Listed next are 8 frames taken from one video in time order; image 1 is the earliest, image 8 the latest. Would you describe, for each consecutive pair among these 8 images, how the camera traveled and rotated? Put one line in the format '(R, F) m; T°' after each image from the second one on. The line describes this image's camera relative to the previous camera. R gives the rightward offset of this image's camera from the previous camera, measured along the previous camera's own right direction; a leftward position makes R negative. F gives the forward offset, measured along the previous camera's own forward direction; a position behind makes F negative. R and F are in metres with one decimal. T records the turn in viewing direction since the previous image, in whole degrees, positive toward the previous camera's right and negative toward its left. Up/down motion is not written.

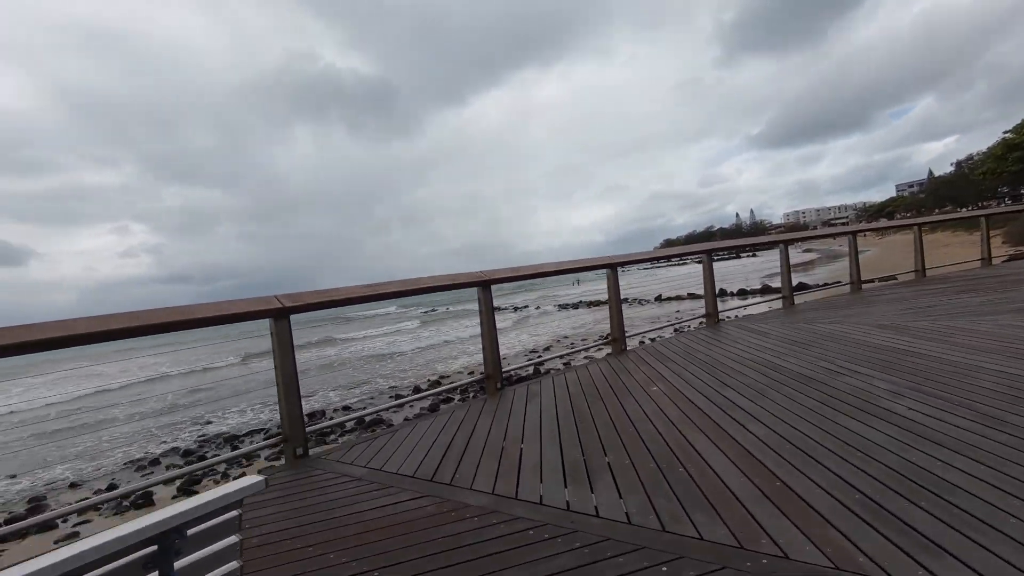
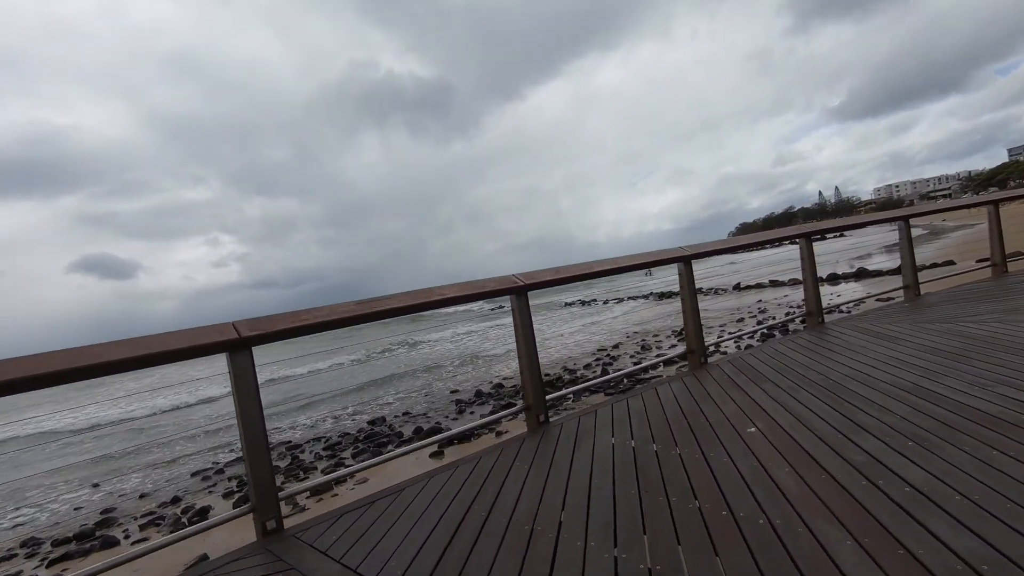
(+0.1, +0.6) m; -7°
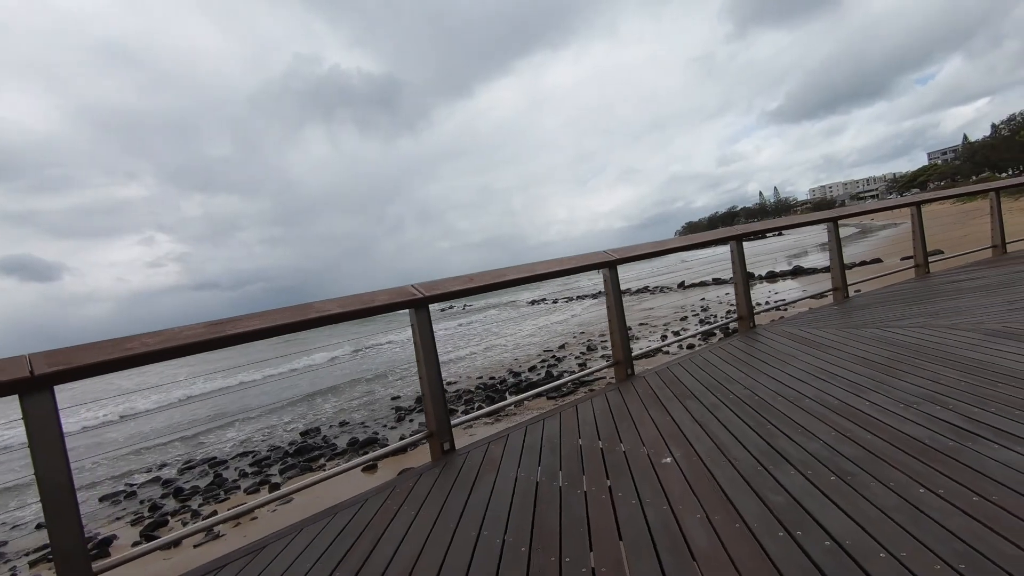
(+0.2, +0.2) m; +5°
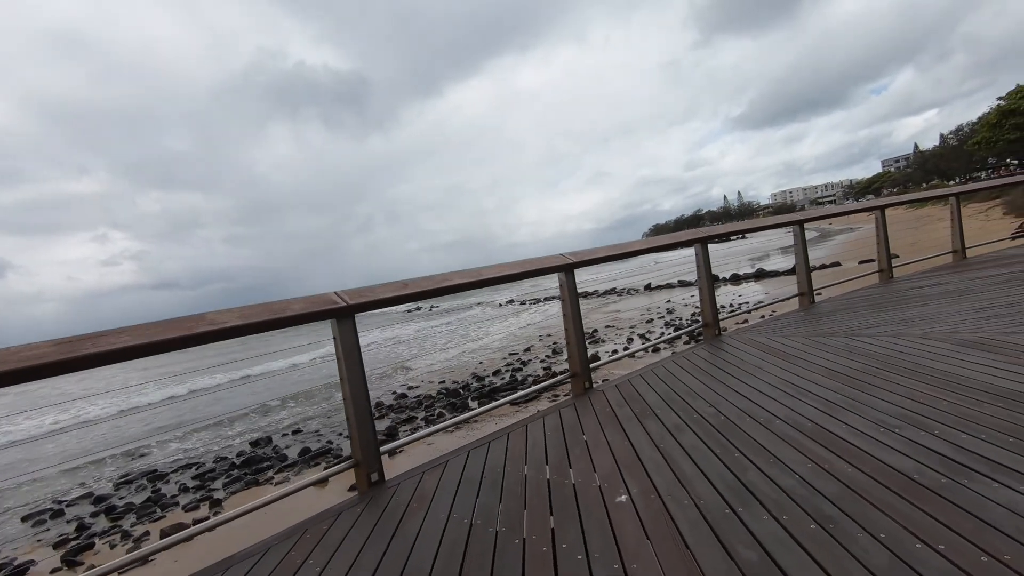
(+0.1, +0.3) m; +3°
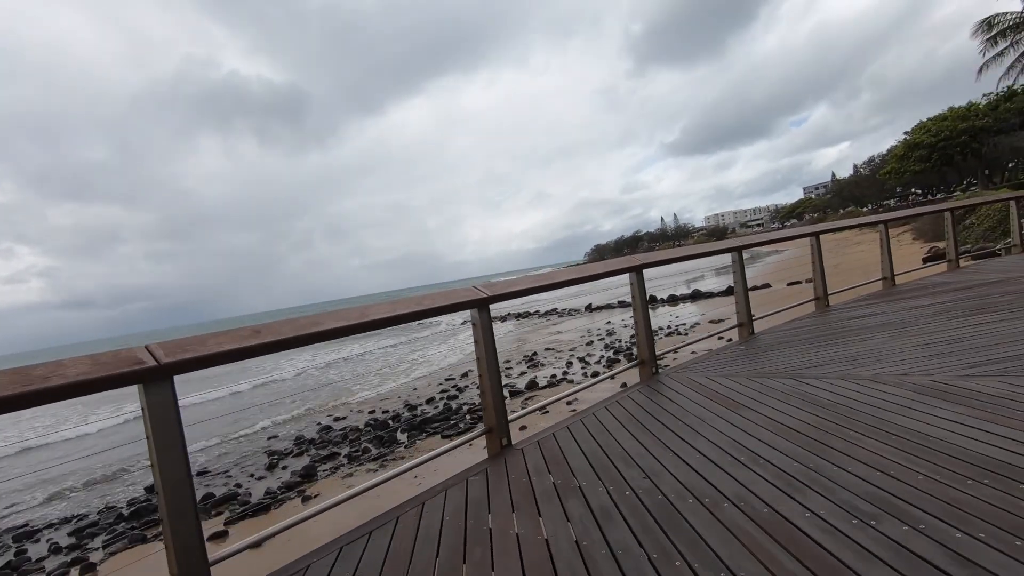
(+0.2, +0.4) m; +6°
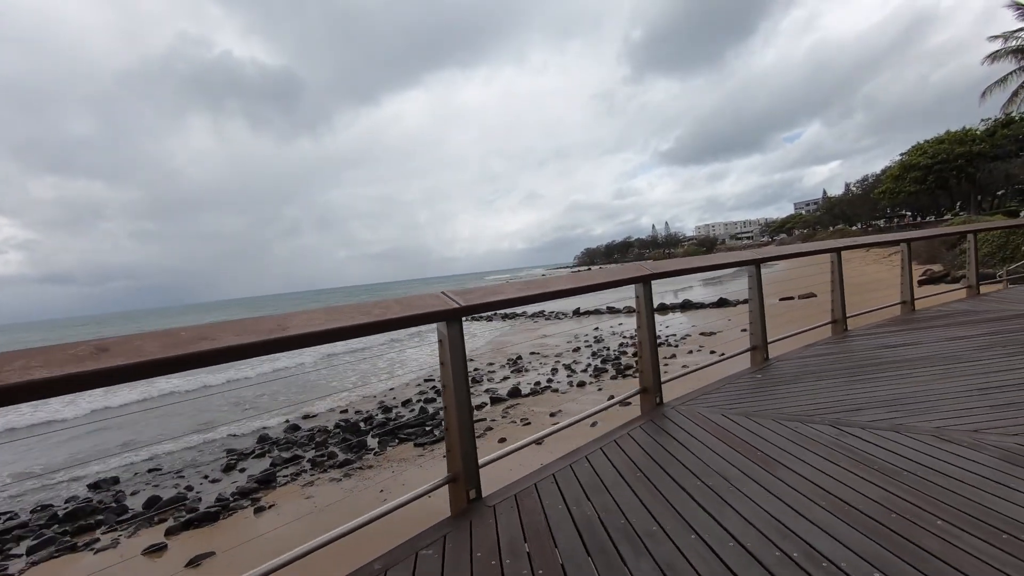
(0.0, +0.5) m; +1°
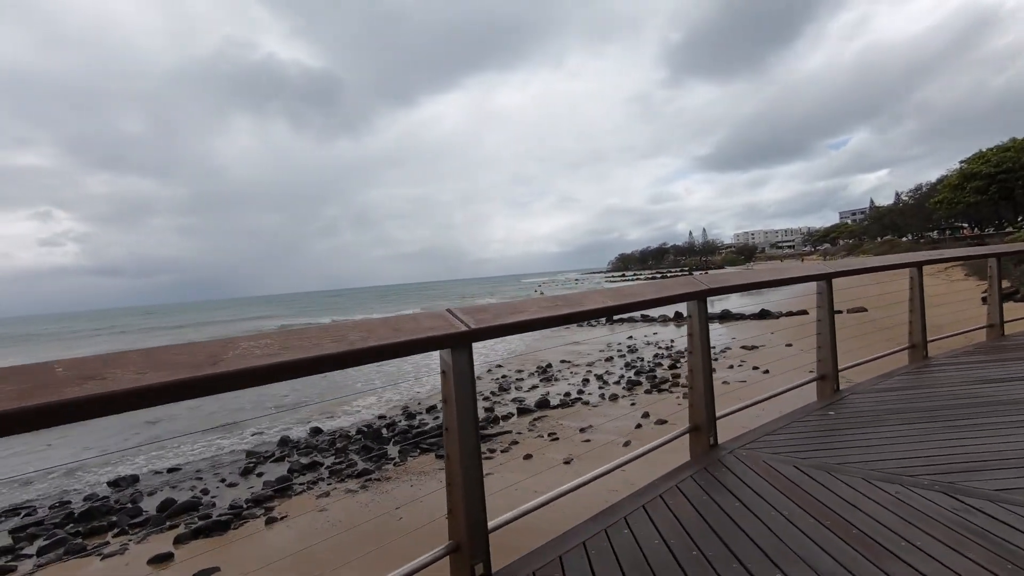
(0.0, +0.4) m; -3°
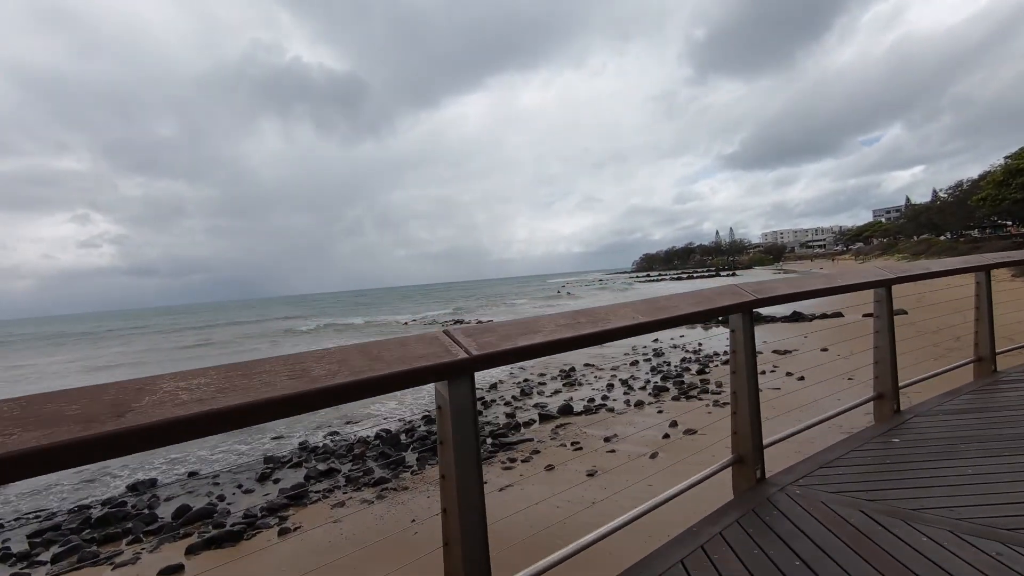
(0.0, +0.2) m; -2°
